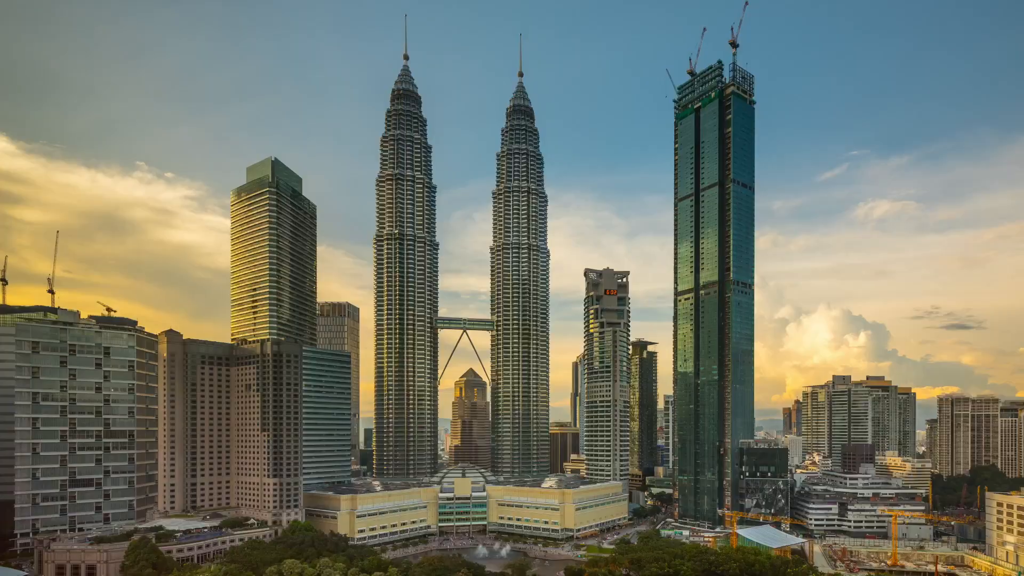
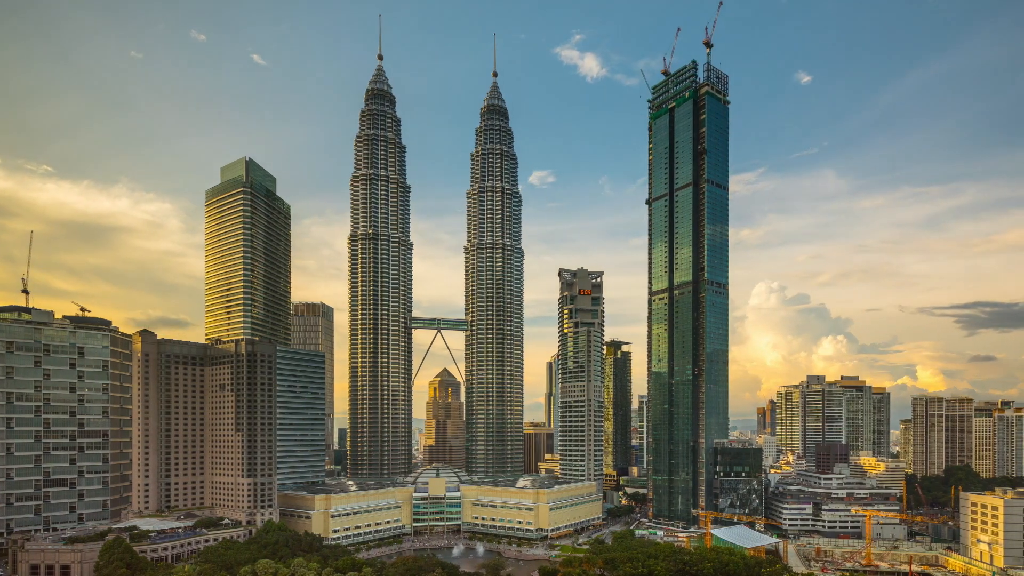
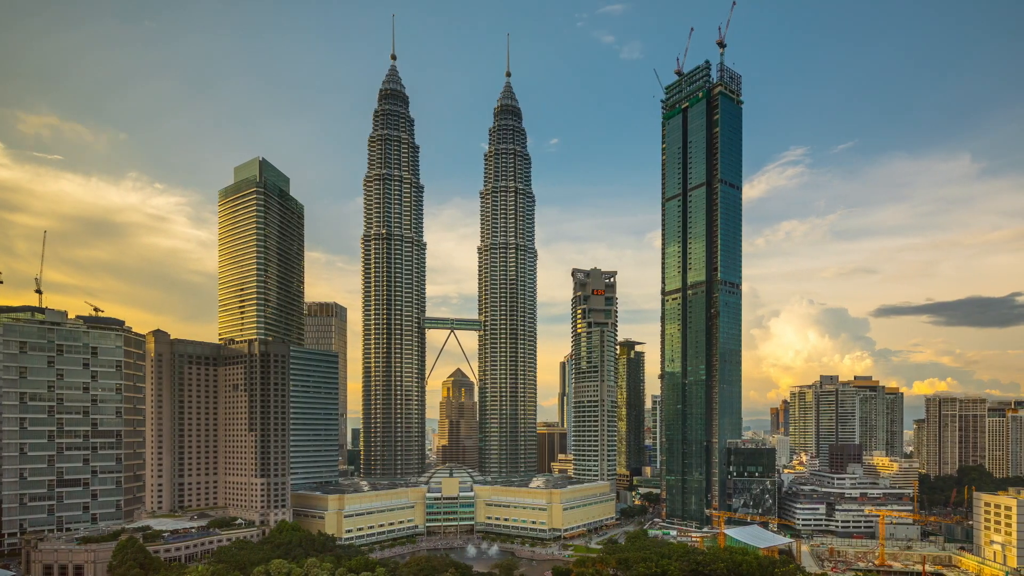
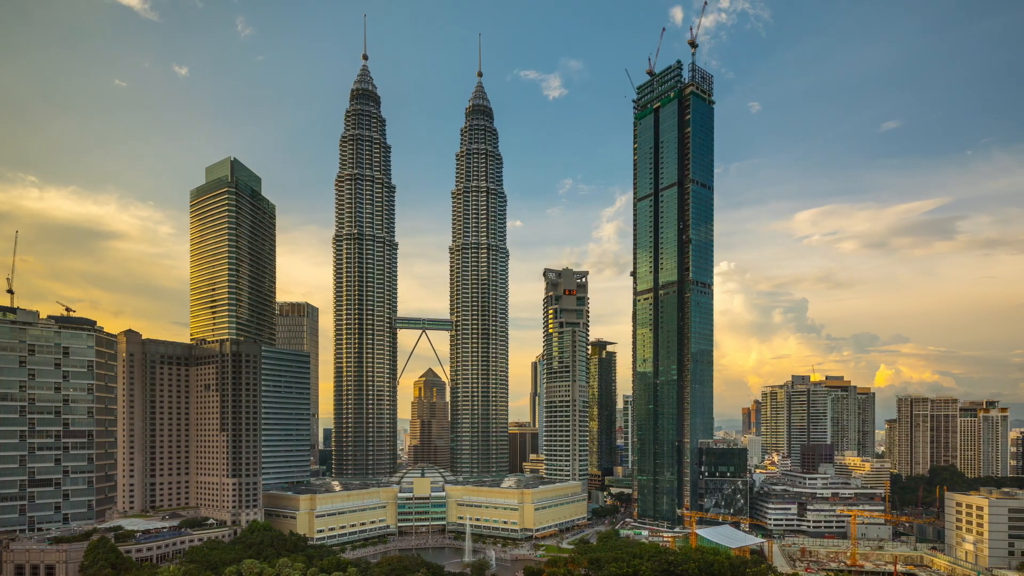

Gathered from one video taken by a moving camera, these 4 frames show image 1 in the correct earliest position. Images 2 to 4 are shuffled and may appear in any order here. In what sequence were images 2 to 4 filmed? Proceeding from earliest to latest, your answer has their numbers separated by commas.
3, 2, 4
